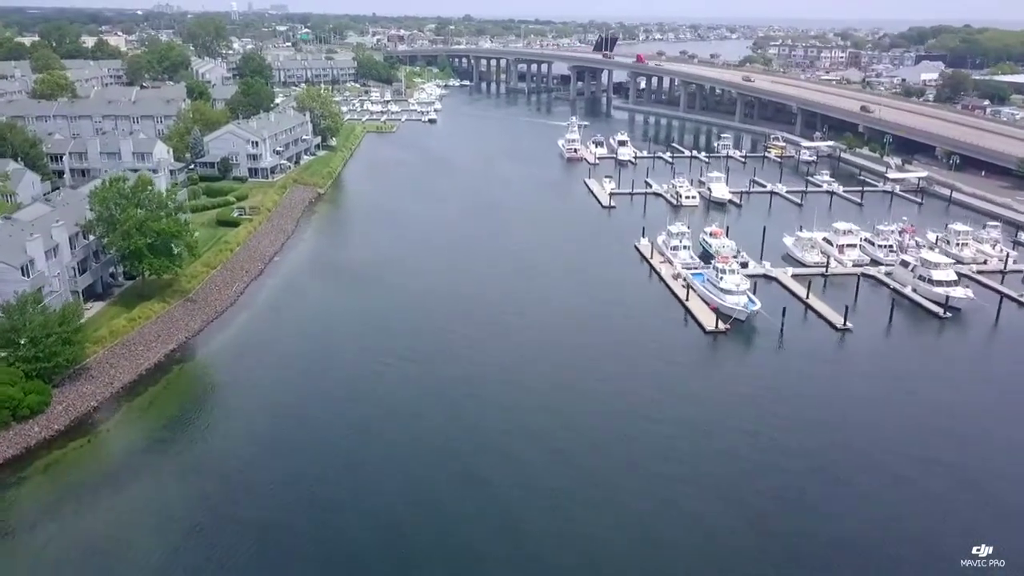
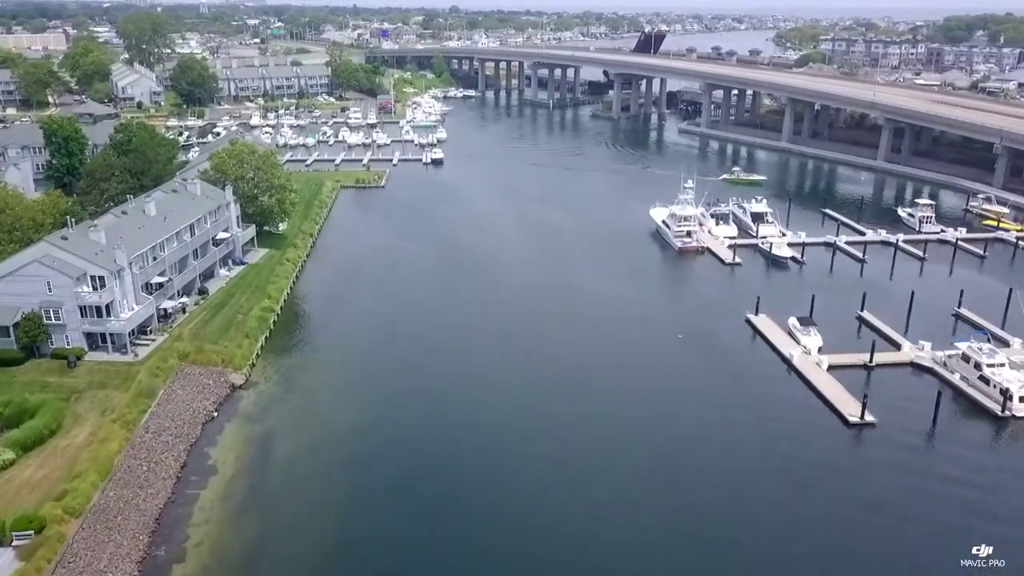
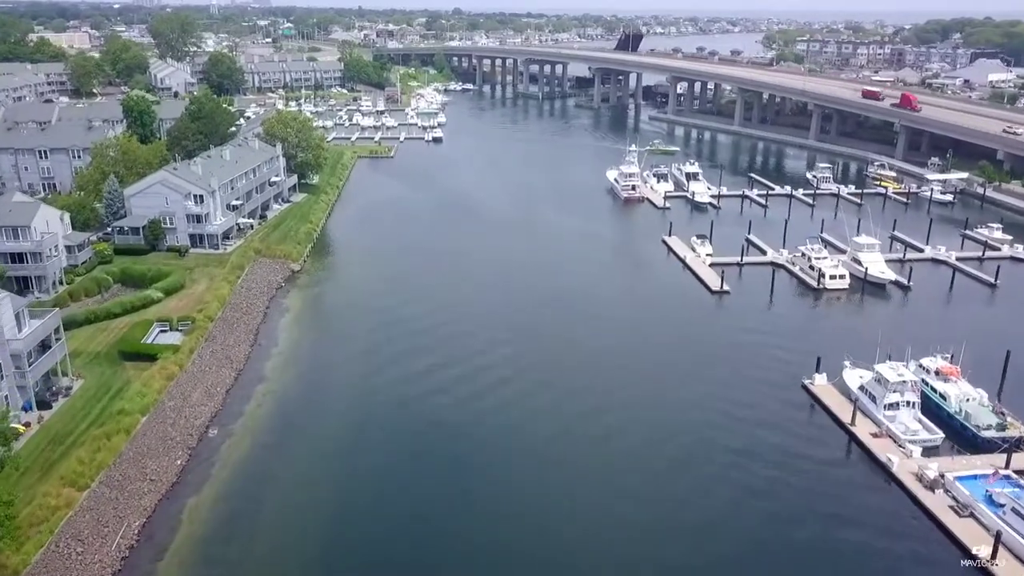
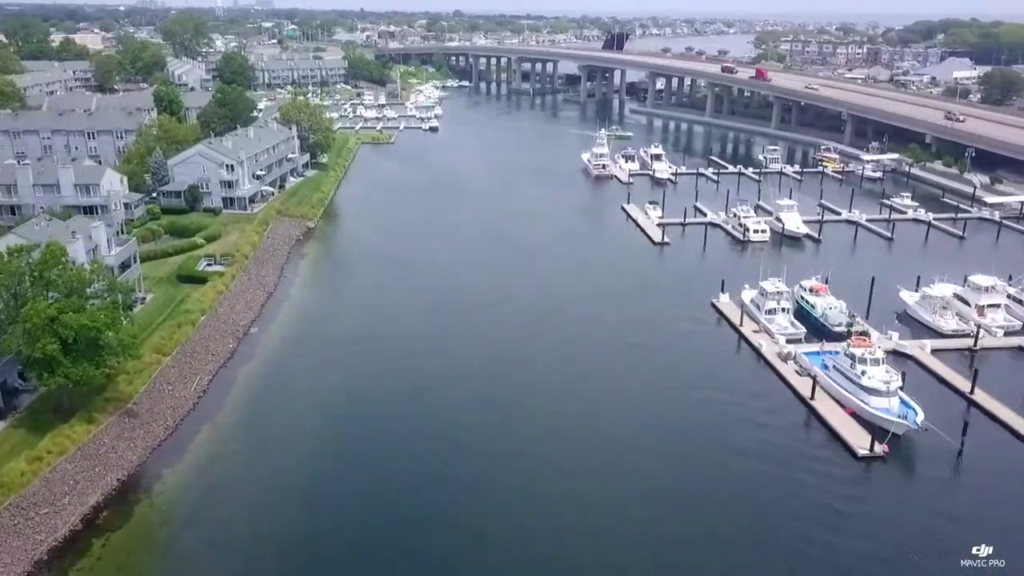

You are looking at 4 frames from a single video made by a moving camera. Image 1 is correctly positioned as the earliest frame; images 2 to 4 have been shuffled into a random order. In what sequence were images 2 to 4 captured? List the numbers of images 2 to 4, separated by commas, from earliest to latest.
4, 3, 2
